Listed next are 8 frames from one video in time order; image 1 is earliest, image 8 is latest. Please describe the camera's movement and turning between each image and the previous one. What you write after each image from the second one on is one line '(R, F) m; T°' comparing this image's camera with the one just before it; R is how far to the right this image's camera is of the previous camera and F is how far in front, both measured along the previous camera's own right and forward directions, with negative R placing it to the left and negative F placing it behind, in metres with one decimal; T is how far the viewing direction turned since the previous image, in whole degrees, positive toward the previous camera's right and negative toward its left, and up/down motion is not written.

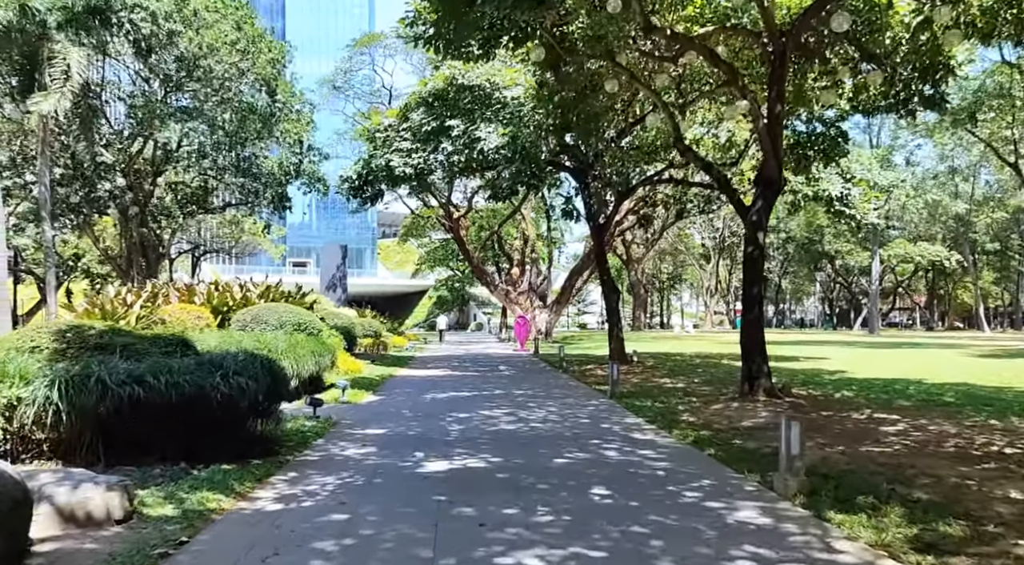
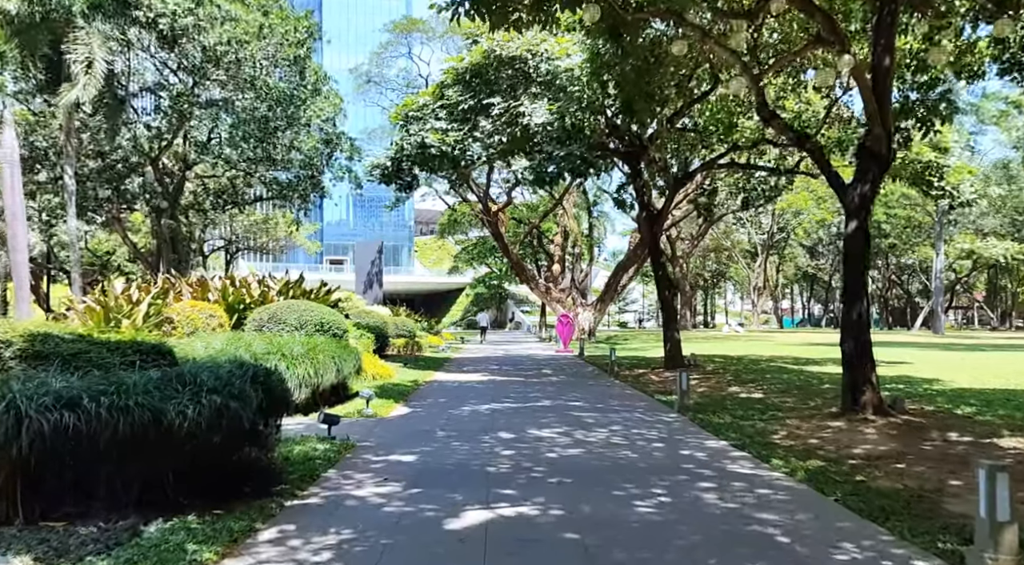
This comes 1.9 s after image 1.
(-0.2, +1.9) m; -3°
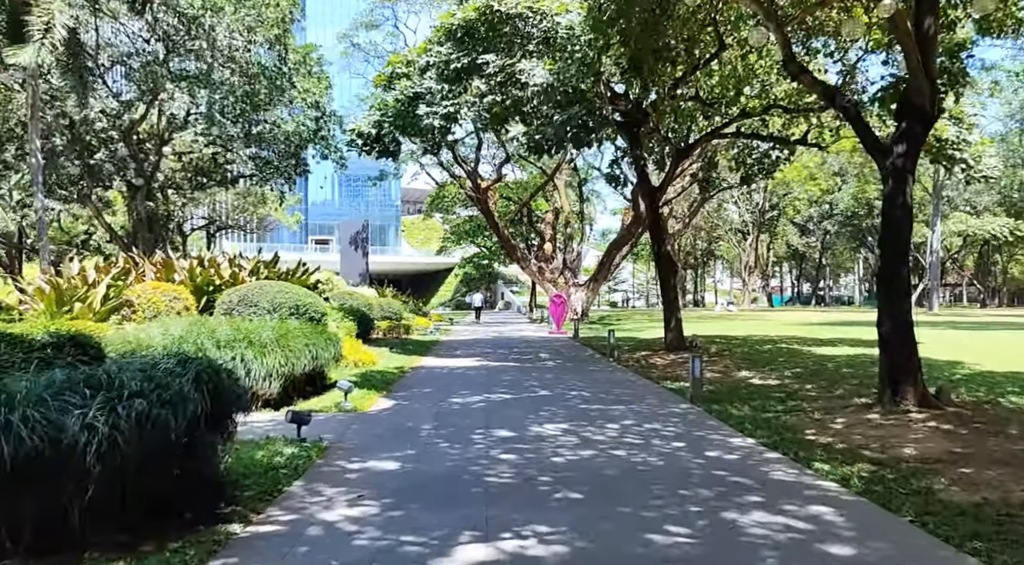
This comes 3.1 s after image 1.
(-0.1, +1.2) m; +1°
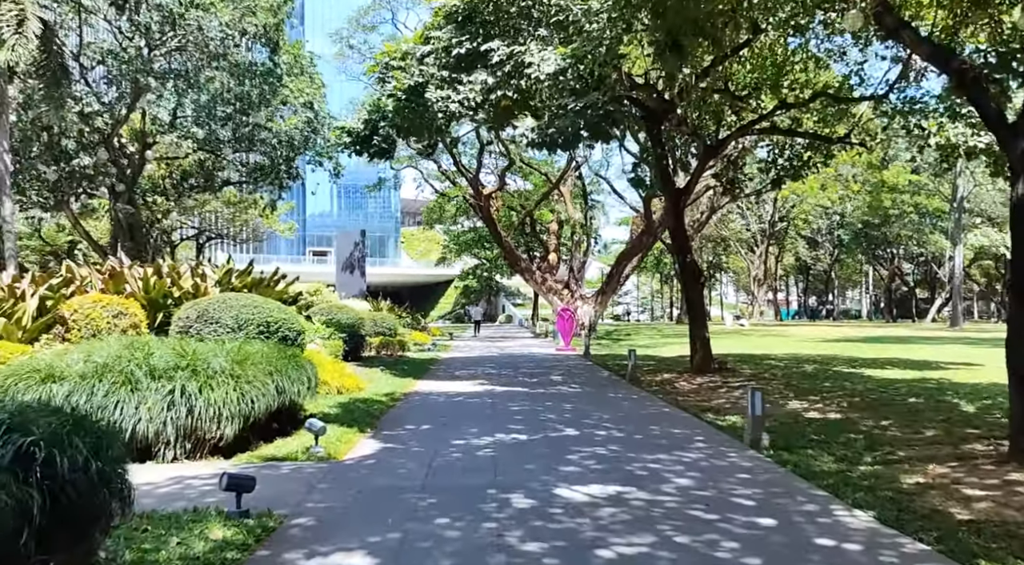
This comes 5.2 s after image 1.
(-0.1, +2.1) m; 0°
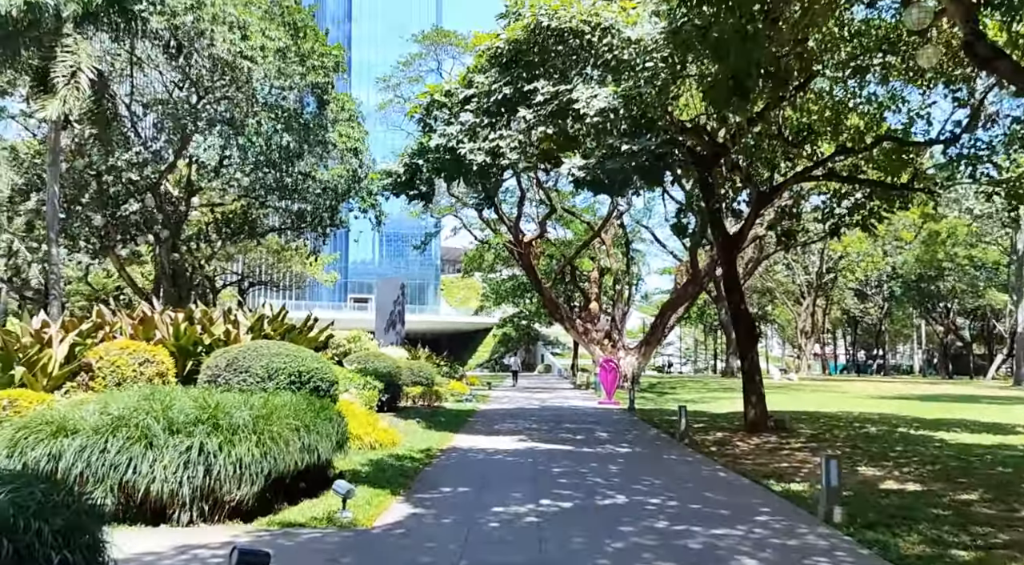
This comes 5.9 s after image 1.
(-0.1, +0.7) m; -3°
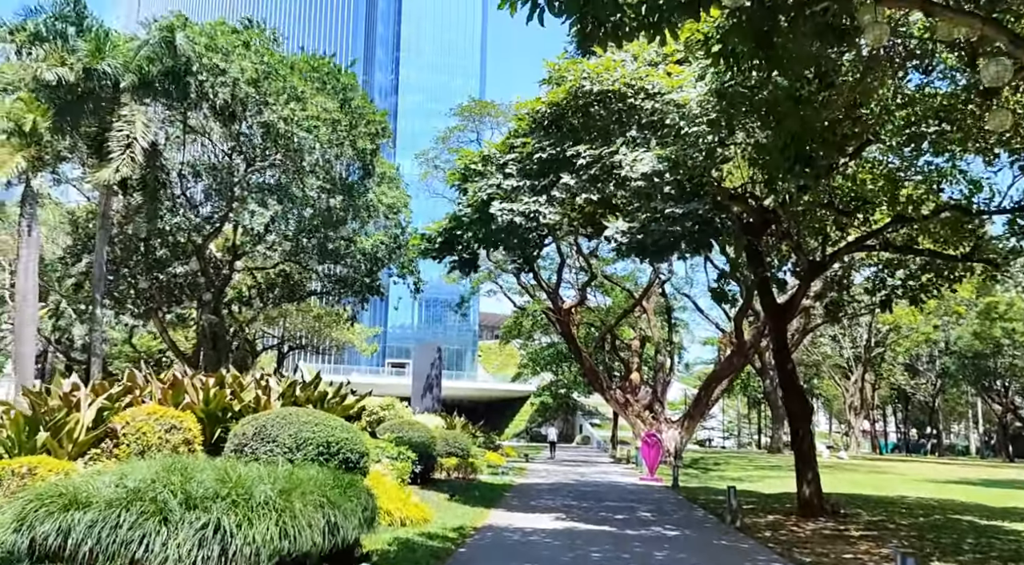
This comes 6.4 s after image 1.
(0.0, +0.4) m; -3°
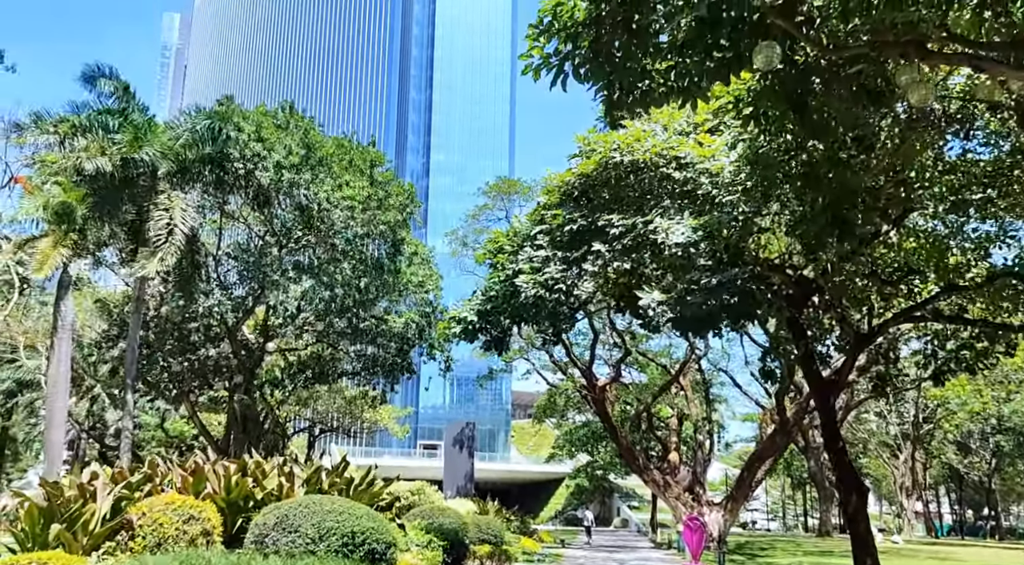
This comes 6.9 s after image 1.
(0.0, +0.4) m; -2°
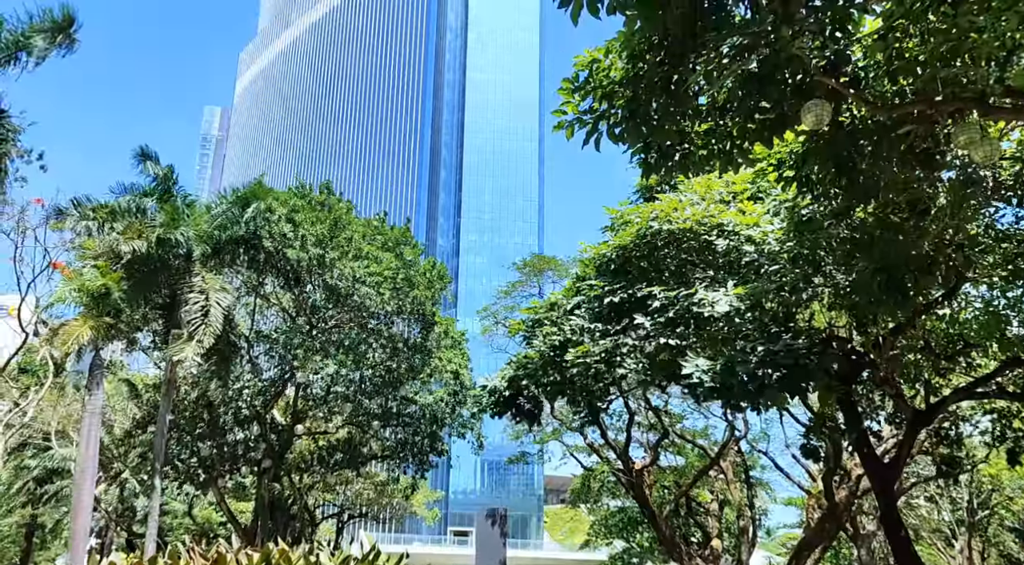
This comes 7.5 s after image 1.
(-0.1, +0.4) m; -2°
